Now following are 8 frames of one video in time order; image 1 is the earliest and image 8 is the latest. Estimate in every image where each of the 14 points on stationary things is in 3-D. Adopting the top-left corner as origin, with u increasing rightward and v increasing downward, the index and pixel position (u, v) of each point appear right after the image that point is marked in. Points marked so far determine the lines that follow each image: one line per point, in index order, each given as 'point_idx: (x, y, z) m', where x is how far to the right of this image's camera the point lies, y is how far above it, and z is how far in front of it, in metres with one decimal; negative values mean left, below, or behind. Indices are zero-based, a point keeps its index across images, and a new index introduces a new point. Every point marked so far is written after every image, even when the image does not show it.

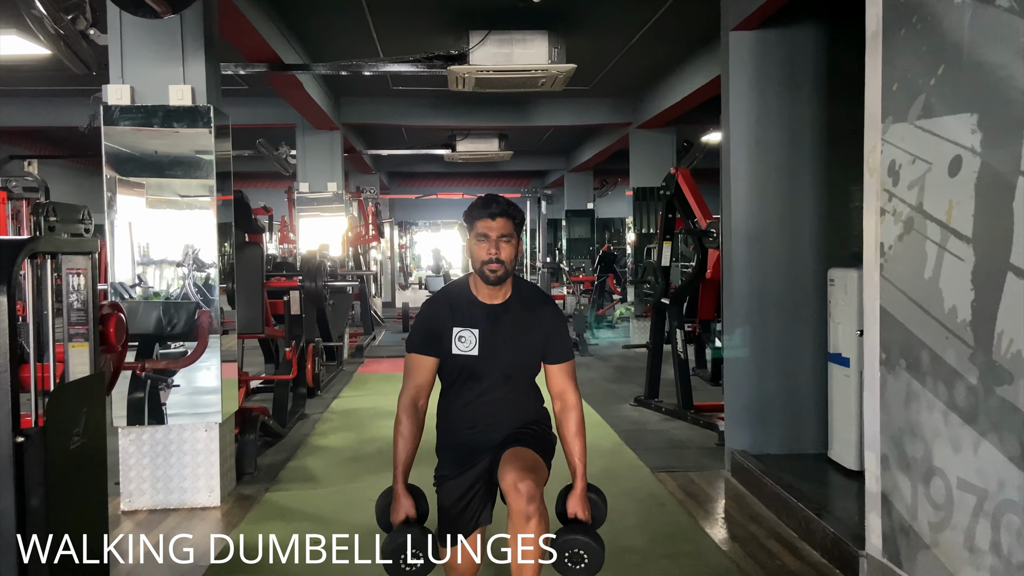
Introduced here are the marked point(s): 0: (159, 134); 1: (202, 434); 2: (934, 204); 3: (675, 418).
0: (-1.5, +0.6, +3.2) m
1: (-1.3, -0.6, +3.2) m
2: (+1.1, +0.2, +2.0) m
3: (+1.0, -0.8, +4.5) m
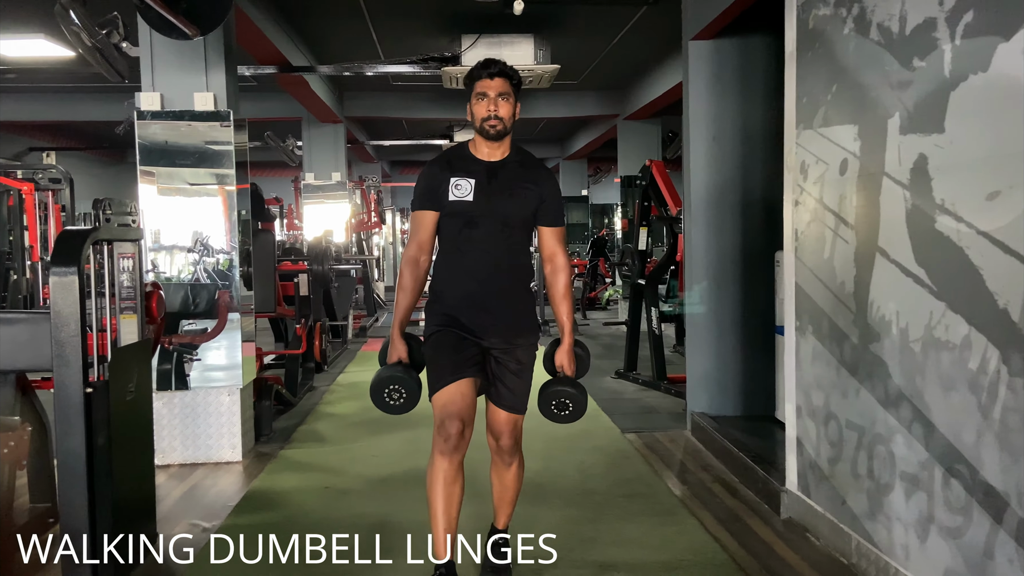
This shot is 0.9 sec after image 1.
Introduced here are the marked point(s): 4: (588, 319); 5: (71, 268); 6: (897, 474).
0: (-1.5, +0.7, +3.6) m
1: (-1.4, -0.5, +3.7) m
2: (+1.0, +0.3, +2.4) m
3: (+0.9, -0.6, +5.0) m
4: (+0.9, -0.4, +9.4) m
5: (-1.3, +0.1, +2.3) m
6: (+1.0, -0.5, +2.1) m
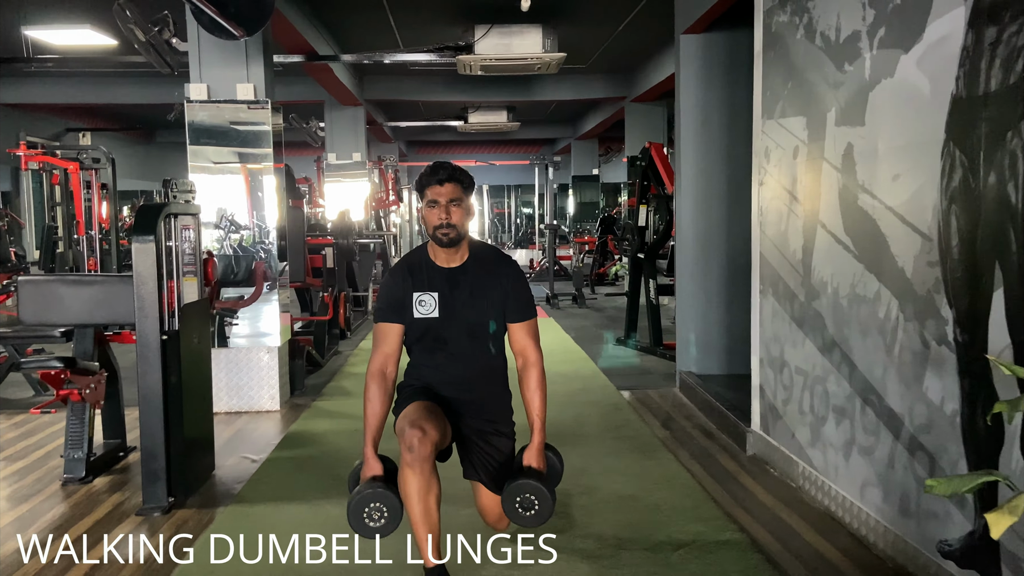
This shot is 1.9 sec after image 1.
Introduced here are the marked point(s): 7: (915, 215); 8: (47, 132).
0: (-1.5, +0.9, +4.1) m
1: (-1.3, -0.4, +4.2) m
2: (+1.0, +0.4, +2.8) m
3: (+0.9, -0.5, +5.4) m
4: (+1.1, -0.1, +9.9) m
5: (-1.3, +0.2, +2.7) m
6: (+1.0, -0.4, +2.5) m
7: (+1.1, +0.2, +2.0) m
8: (-5.6, +1.9, +9.4) m
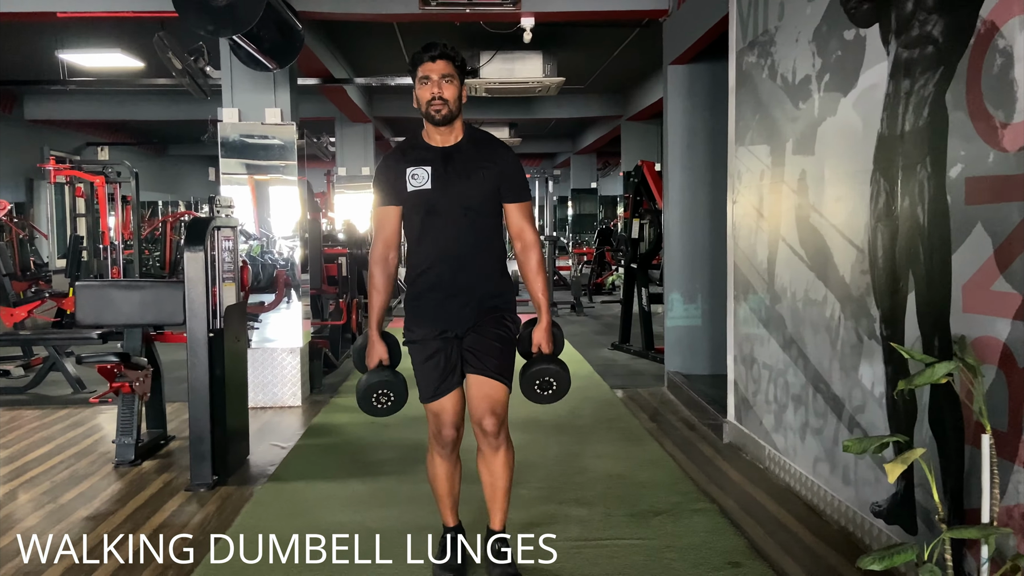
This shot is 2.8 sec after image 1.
0: (-1.5, +0.8, +4.5) m
1: (-1.3, -0.4, +4.6) m
2: (+1.0, +0.4, +3.2) m
3: (+1.0, -0.5, +5.8) m
4: (+1.1, -0.2, +10.3) m
5: (-1.3, +0.2, +3.1) m
6: (+1.0, -0.4, +2.9) m
7: (+1.1, +0.2, +2.4) m
8: (-5.6, +1.8, +9.8) m
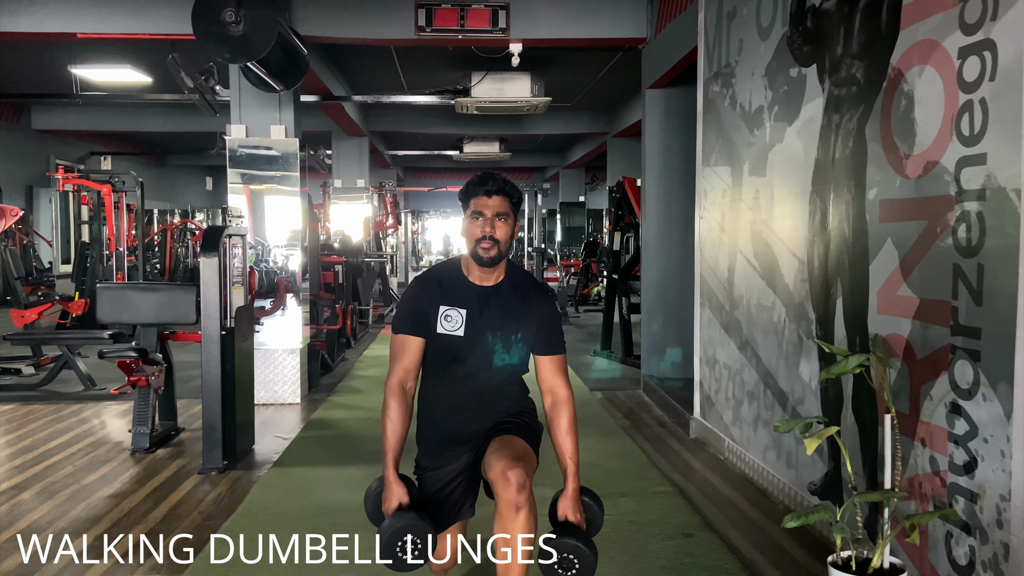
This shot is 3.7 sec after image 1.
0: (-1.6, +0.8, +4.8) m
1: (-1.4, -0.4, +4.9) m
2: (+0.9, +0.3, +3.6) m
3: (+0.9, -0.6, +6.2) m
4: (+1.0, -0.3, +10.6) m
5: (-1.3, +0.2, +3.4) m
6: (+1.0, -0.4, +3.2) m
7: (+1.0, +0.2, +2.8) m
8: (-5.7, +1.7, +10.1) m
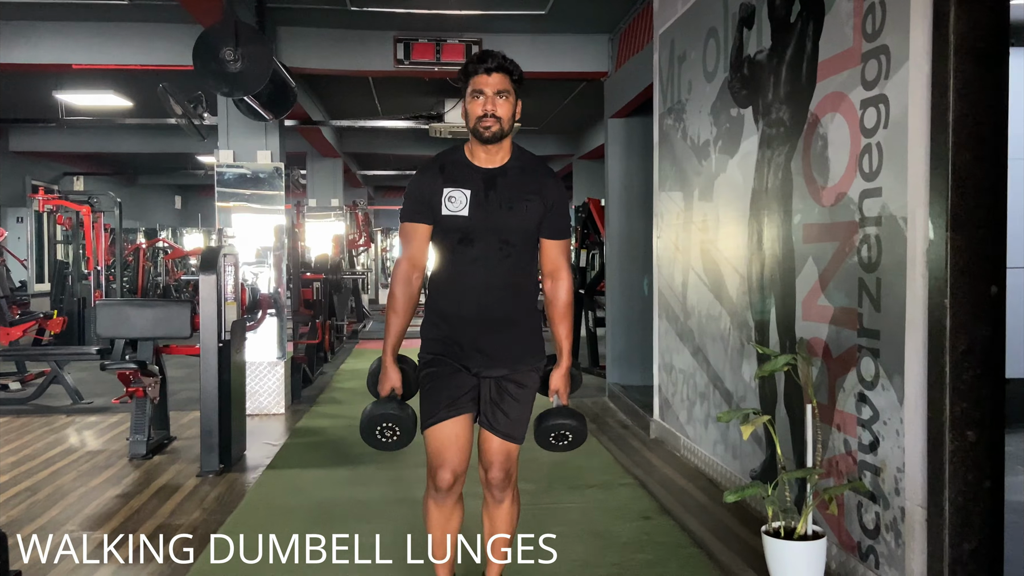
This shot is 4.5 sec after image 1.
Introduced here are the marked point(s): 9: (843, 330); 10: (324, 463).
0: (-1.7, +0.7, +5.1) m
1: (-1.6, -0.5, +5.2) m
2: (+0.8, +0.3, +3.9) m
3: (+0.6, -0.7, +6.5) m
4: (+0.5, -0.5, +11.0) m
5: (-1.4, +0.1, +3.7) m
6: (+0.9, -0.5, +3.6) m
7: (+0.9, +0.1, +3.2) m
8: (-6.2, +1.5, +10.3) m
9: (+1.0, -0.1, +2.4) m
10: (-1.0, -0.9, +3.9) m
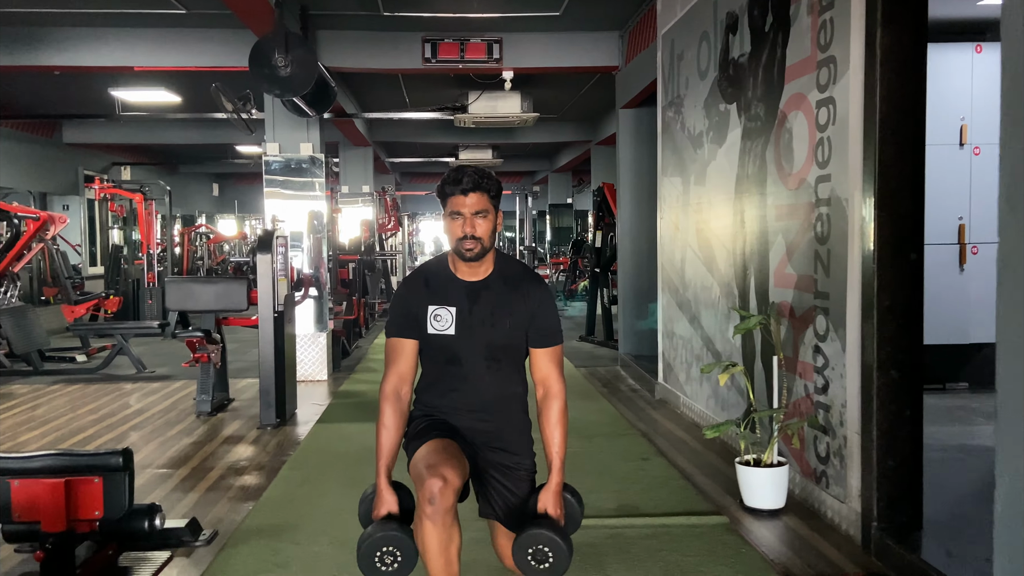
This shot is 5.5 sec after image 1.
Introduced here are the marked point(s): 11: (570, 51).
0: (-1.6, +0.9, +5.7) m
1: (-1.4, -0.4, +5.7) m
2: (+0.9, +0.4, +4.4) m
3: (+0.8, -0.5, +7.0) m
4: (+0.9, -0.3, +11.4) m
5: (-1.3, +0.2, +4.3) m
6: (+1.0, -0.4, +4.1) m
7: (+1.0, +0.2, +3.6) m
8: (-5.9, +1.7, +10.9) m
9: (+1.1, 0.0, +2.8) m
10: (-0.8, -0.8, +4.5) m
11: (+0.4, +1.8, +5.8) m
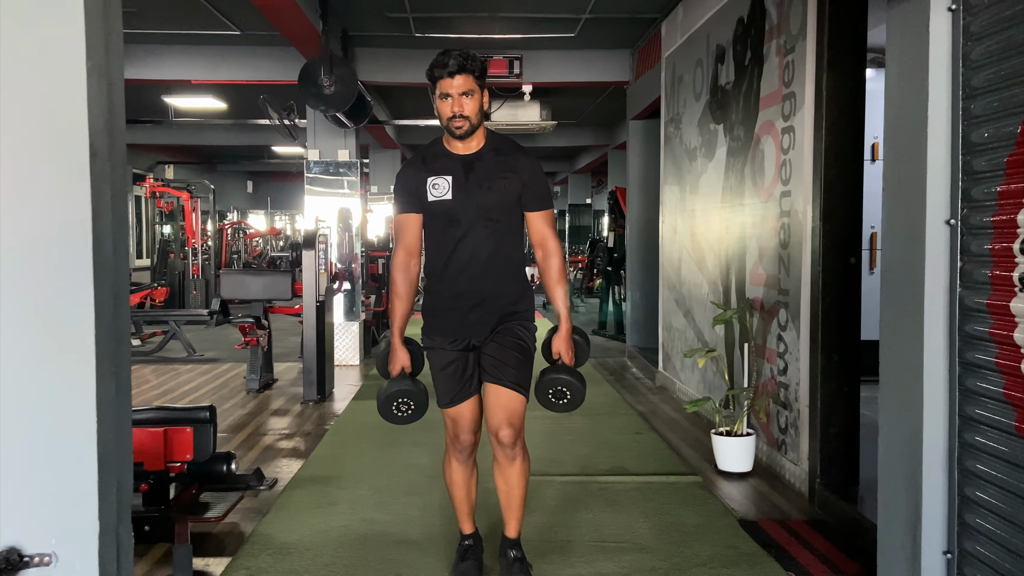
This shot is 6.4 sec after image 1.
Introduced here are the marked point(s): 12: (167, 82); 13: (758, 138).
0: (-1.5, +0.9, +6.2) m
1: (-1.3, -0.3, +6.3) m
2: (+1.0, +0.4, +4.9) m
3: (+1.0, -0.5, +7.5) m
4: (+1.1, -0.2, +12.0) m
5: (-1.3, +0.3, +4.9) m
6: (+1.0, -0.3, +4.6) m
7: (+1.1, +0.2, +4.1) m
8: (-5.5, +1.9, +11.6) m
9: (+1.1, 0.0, +3.3) m
10: (-0.8, -0.7, +5.0) m
11: (+0.6, +1.8, +6.3) m
12: (-2.9, +1.7, +6.5) m
13: (+1.1, +0.7, +3.5) m
